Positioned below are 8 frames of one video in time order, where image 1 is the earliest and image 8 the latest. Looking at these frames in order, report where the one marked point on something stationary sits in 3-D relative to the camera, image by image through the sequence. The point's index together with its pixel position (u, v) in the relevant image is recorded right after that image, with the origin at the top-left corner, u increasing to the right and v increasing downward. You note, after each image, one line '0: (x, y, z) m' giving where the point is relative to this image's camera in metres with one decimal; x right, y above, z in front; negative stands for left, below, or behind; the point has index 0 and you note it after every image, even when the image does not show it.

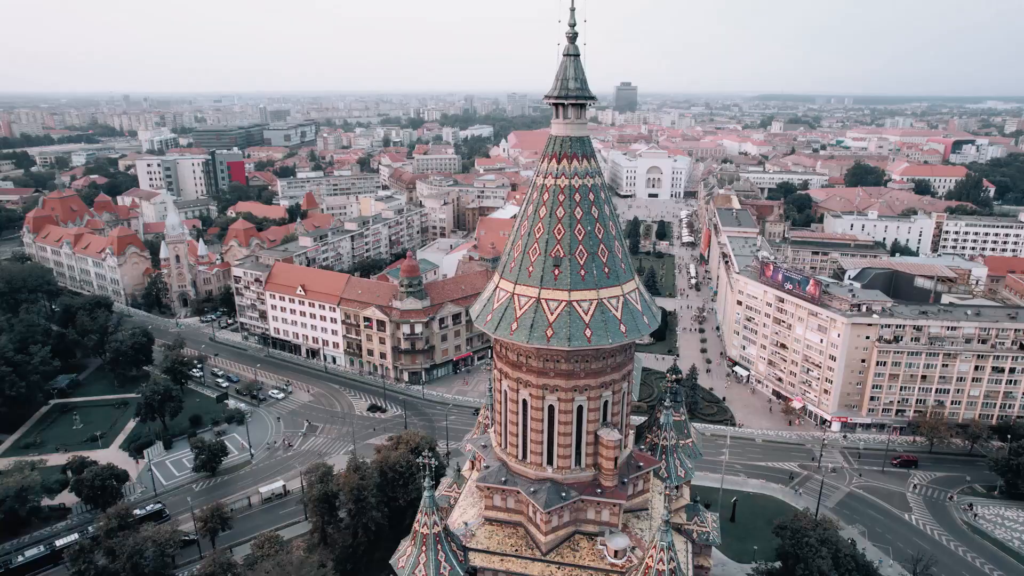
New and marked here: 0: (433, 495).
0: (-2.1, -5.4, +17.7) m
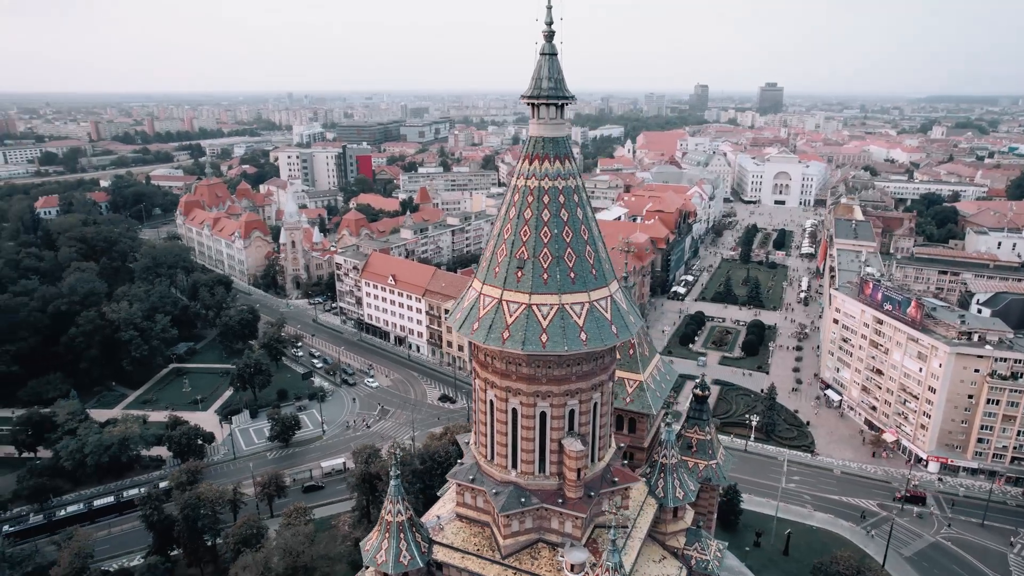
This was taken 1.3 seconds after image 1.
0: (-3.0, -5.2, +18.2) m
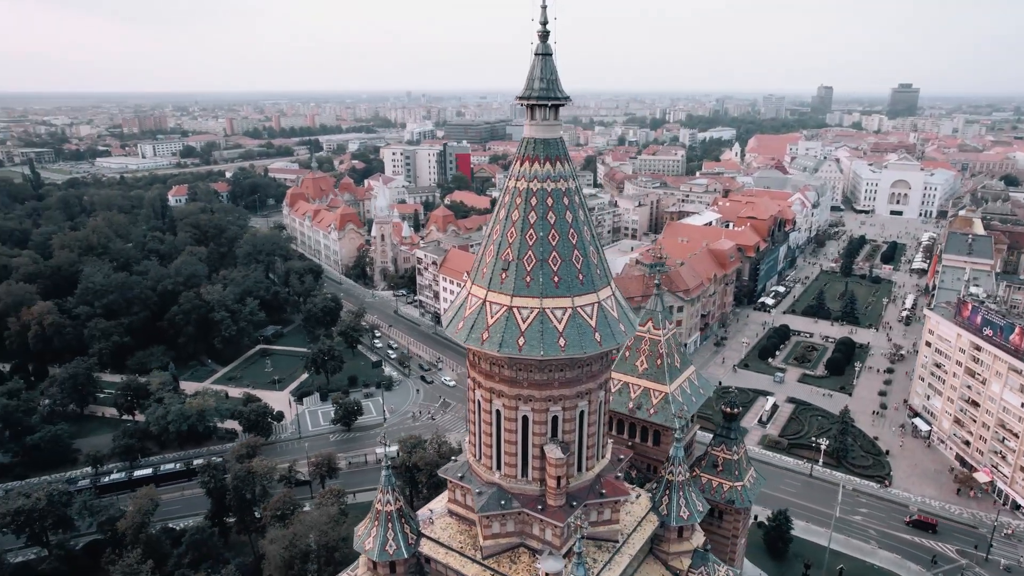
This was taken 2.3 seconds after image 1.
0: (-3.4, -5.1, +18.7) m
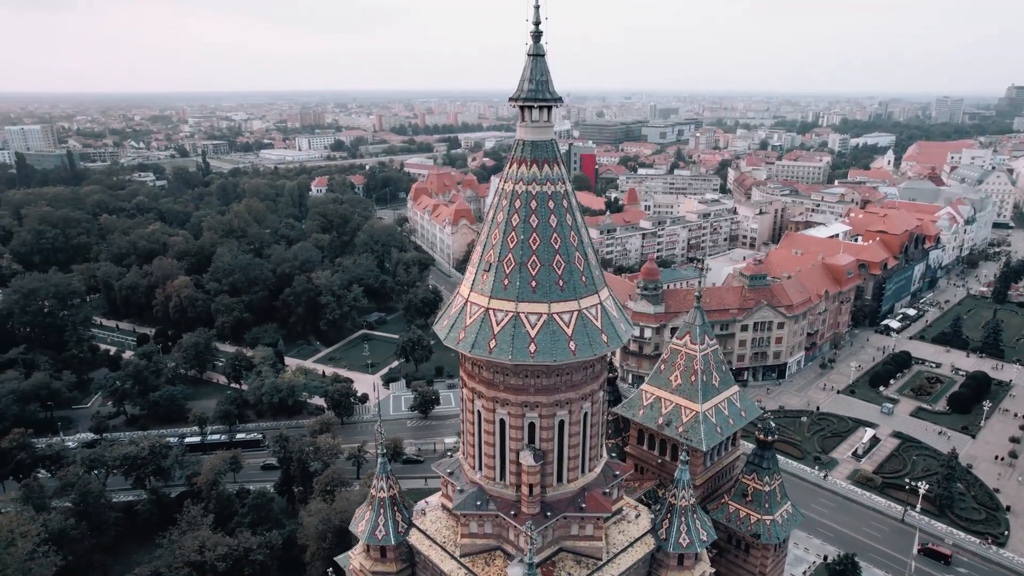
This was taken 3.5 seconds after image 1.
0: (-3.6, -4.9, +19.3) m
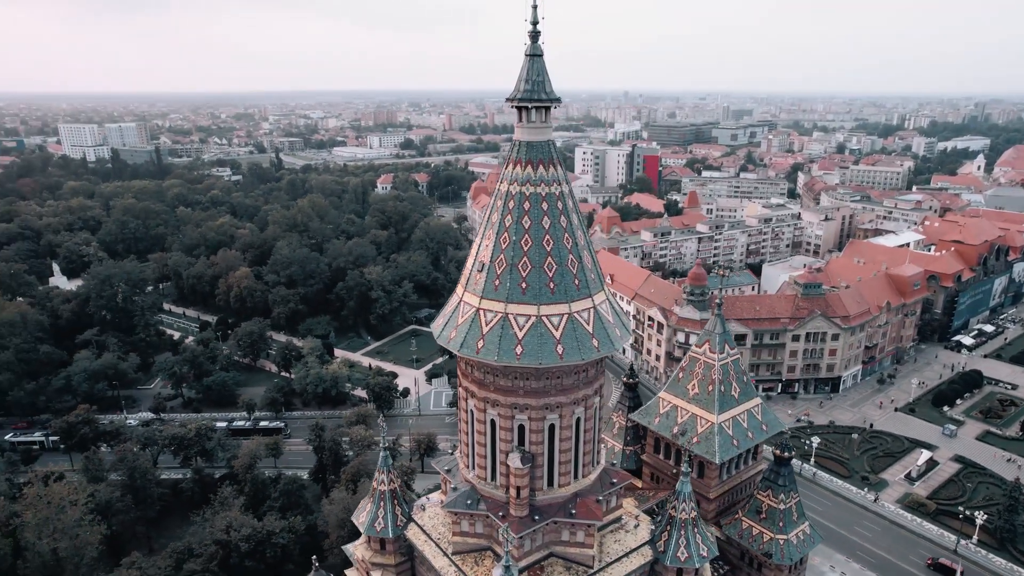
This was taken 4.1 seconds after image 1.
0: (-3.6, -4.9, +19.6) m
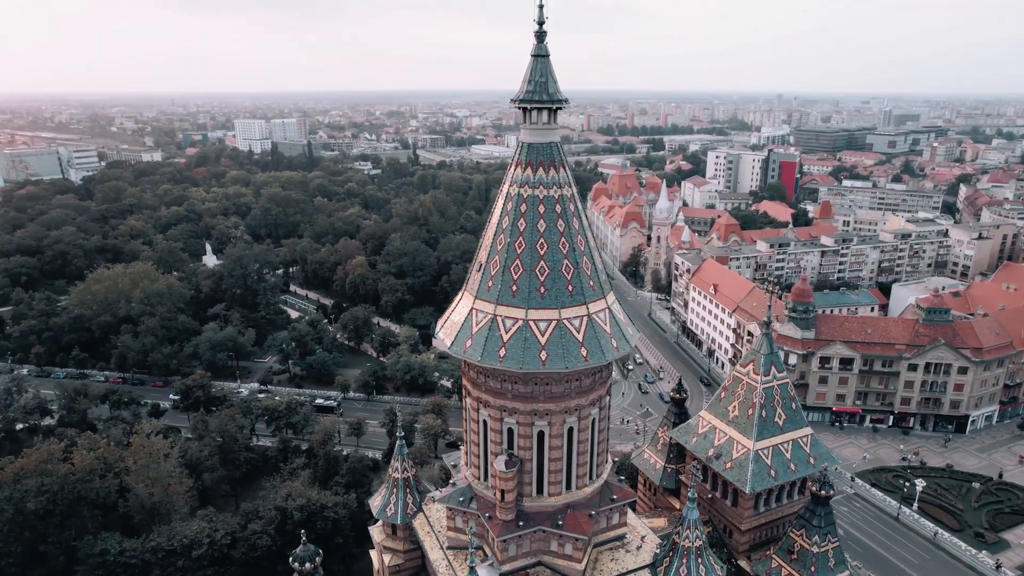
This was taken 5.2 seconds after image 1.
0: (-3.3, -4.7, +20.2) m
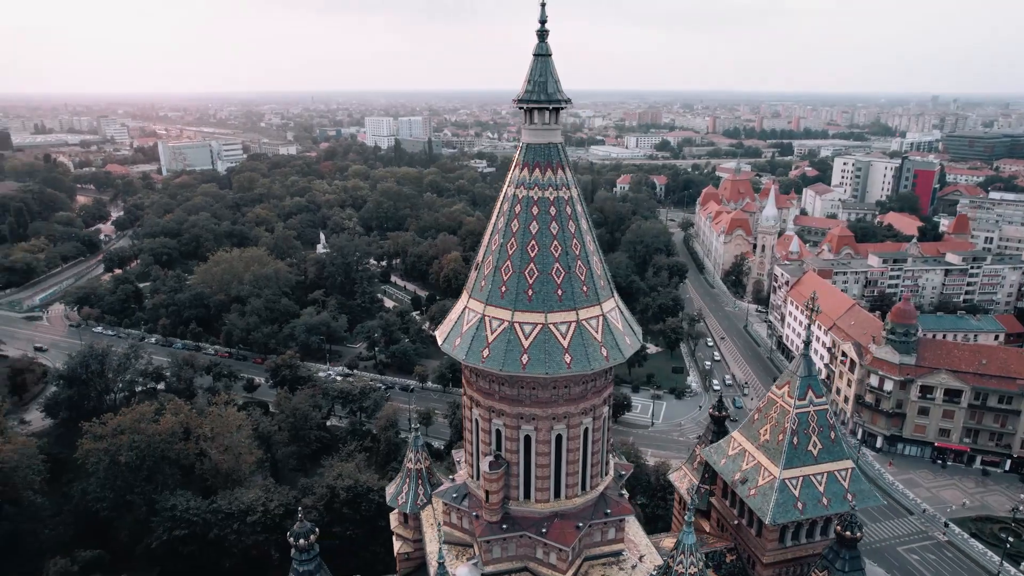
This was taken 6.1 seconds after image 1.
0: (-2.9, -4.5, +20.6) m
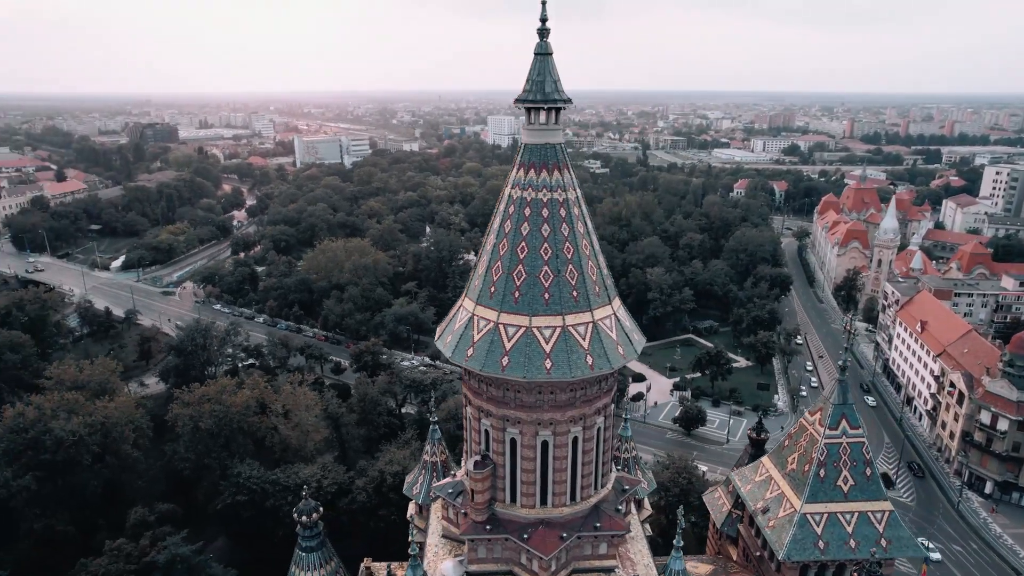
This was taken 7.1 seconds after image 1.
0: (-2.4, -4.4, +21.0) m
